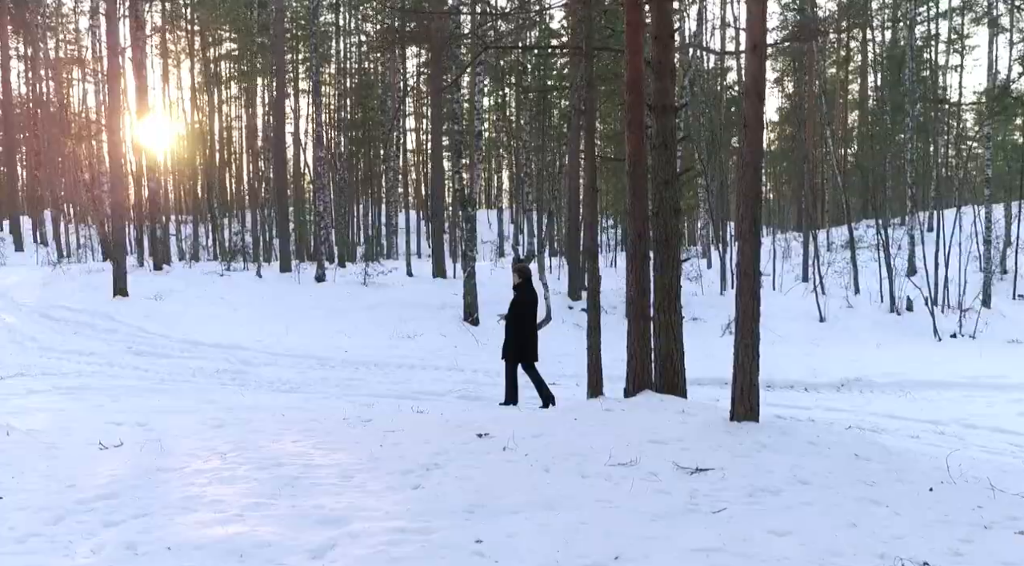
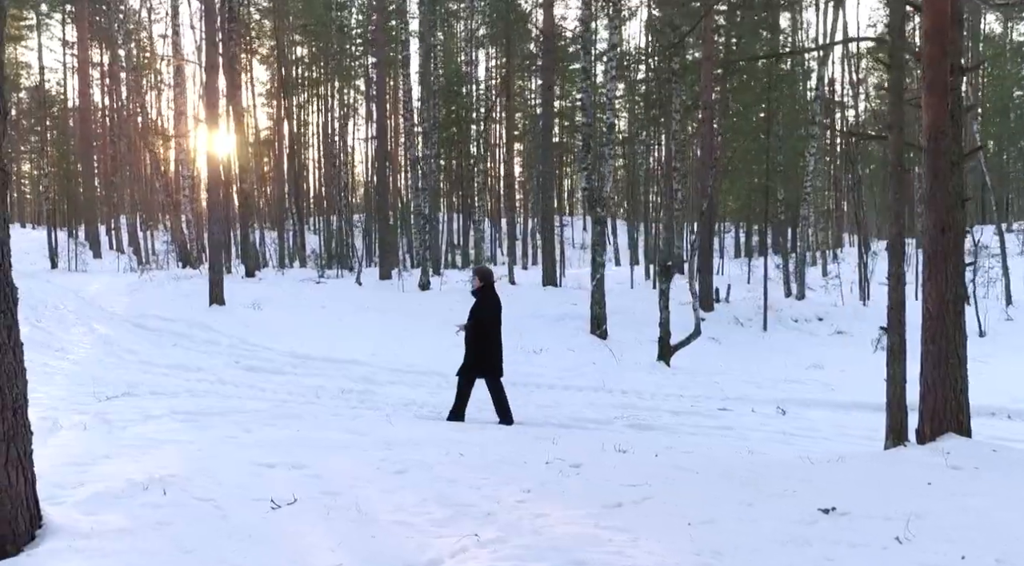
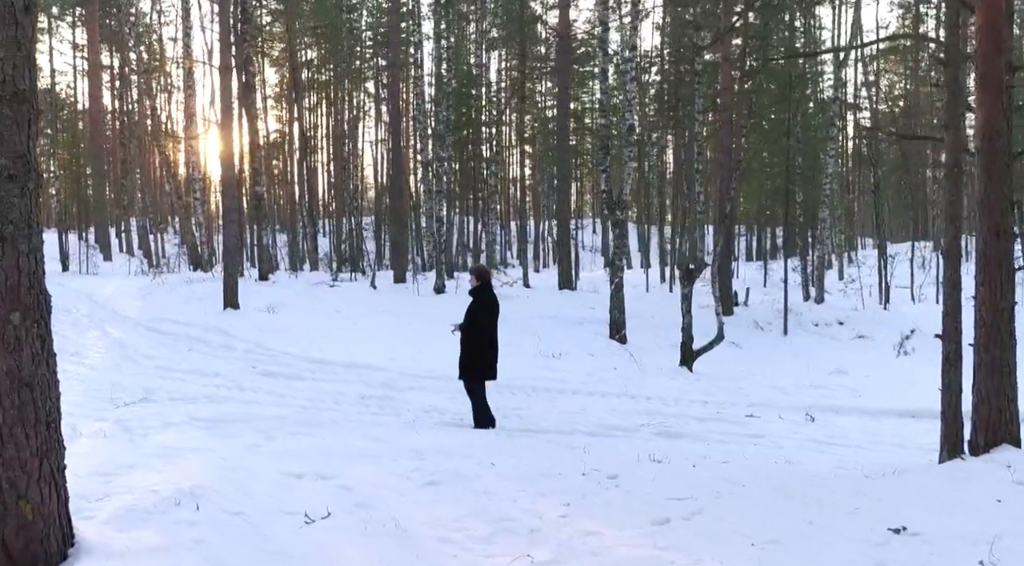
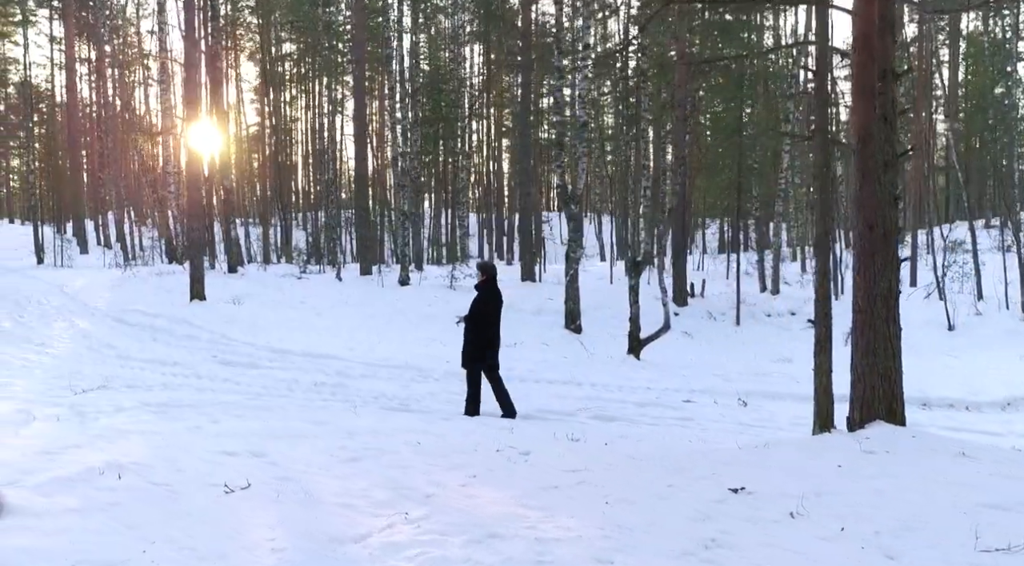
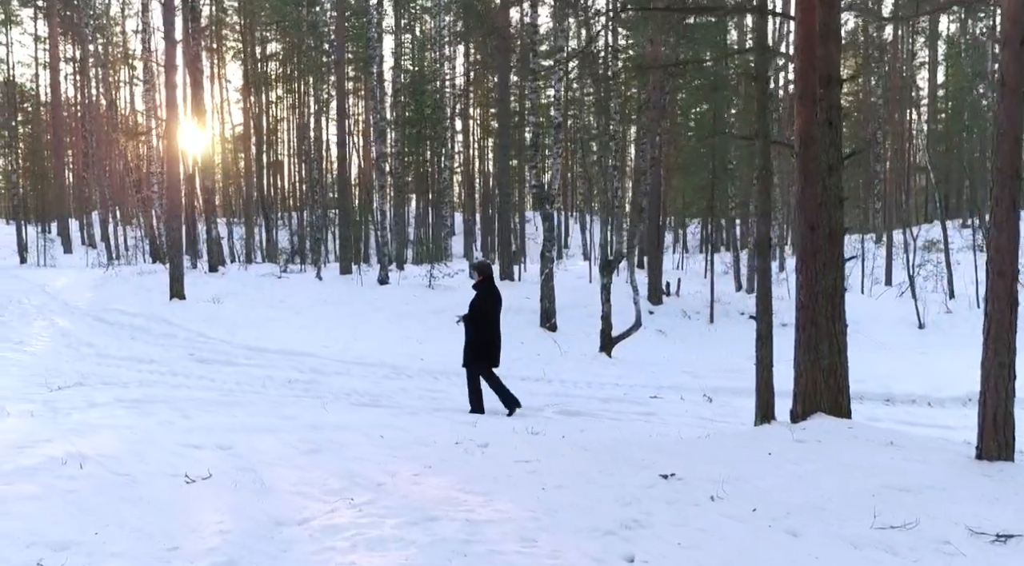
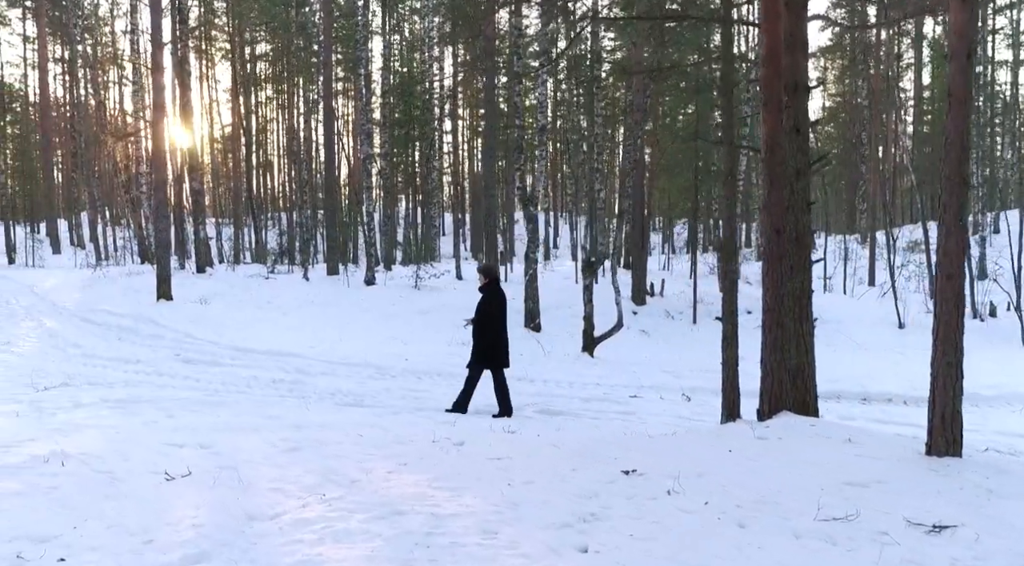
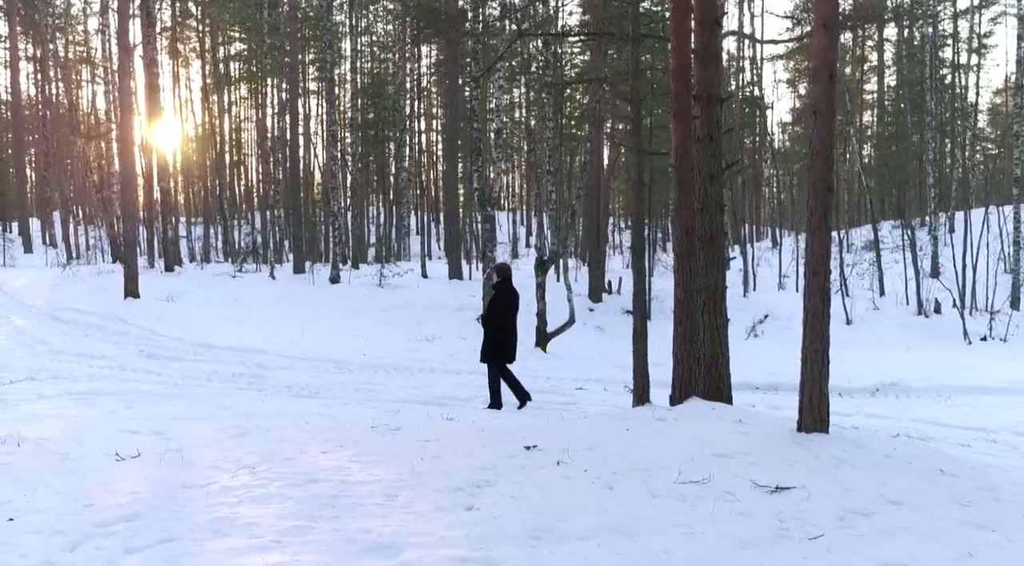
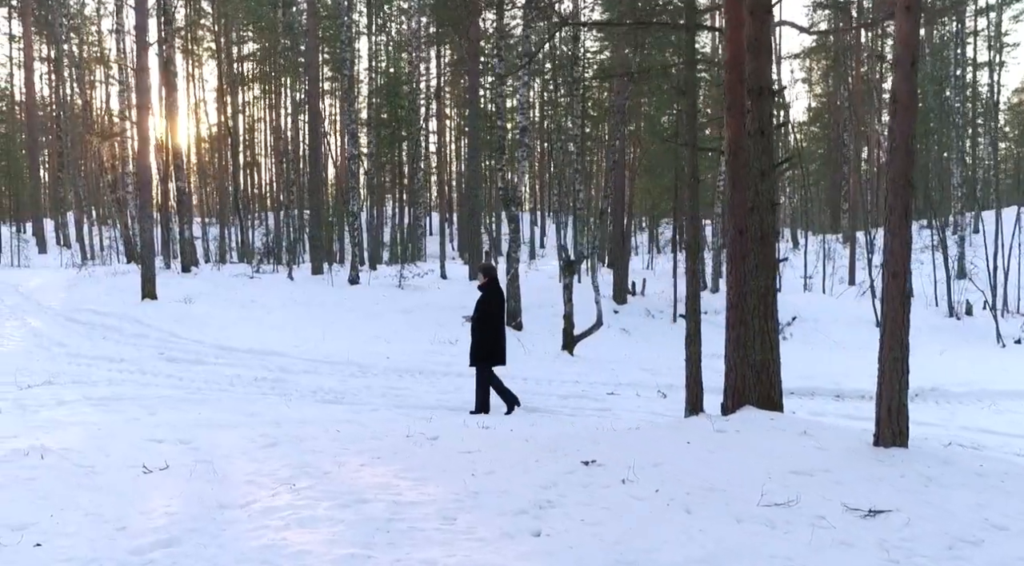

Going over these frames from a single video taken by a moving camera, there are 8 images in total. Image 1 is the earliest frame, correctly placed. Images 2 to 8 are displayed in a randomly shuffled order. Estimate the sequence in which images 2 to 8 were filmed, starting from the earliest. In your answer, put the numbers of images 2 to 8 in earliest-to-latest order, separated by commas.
7, 8, 6, 5, 4, 2, 3
